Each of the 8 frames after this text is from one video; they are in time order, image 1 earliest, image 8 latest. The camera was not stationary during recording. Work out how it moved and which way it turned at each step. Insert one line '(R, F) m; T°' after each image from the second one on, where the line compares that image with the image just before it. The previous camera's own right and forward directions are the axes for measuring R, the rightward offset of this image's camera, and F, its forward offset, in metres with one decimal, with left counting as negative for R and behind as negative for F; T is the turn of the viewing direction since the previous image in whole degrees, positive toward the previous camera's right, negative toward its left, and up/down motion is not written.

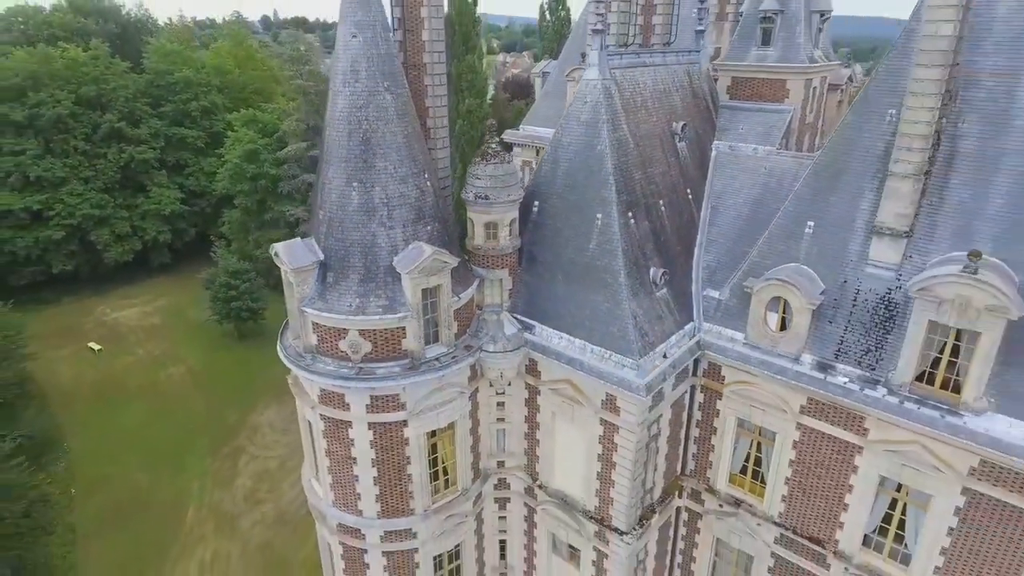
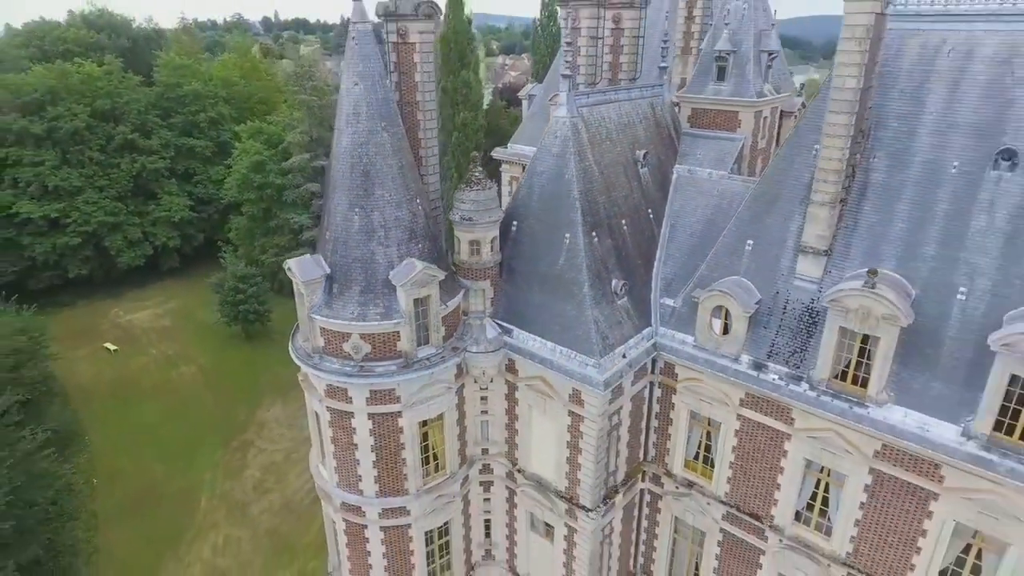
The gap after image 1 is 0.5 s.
(+0.5, -1.8) m; 0°
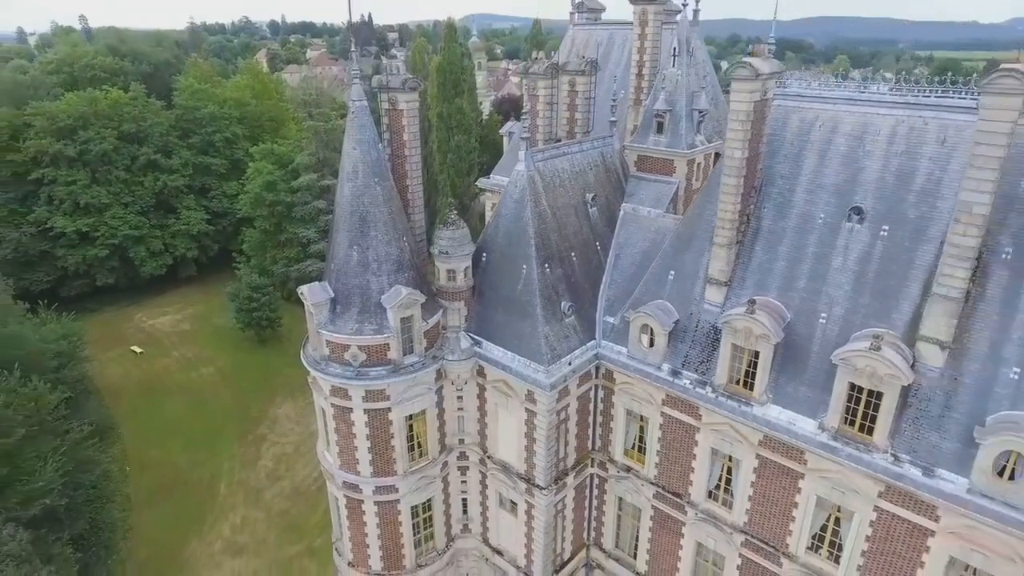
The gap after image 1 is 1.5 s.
(+1.0, -3.2) m; 0°
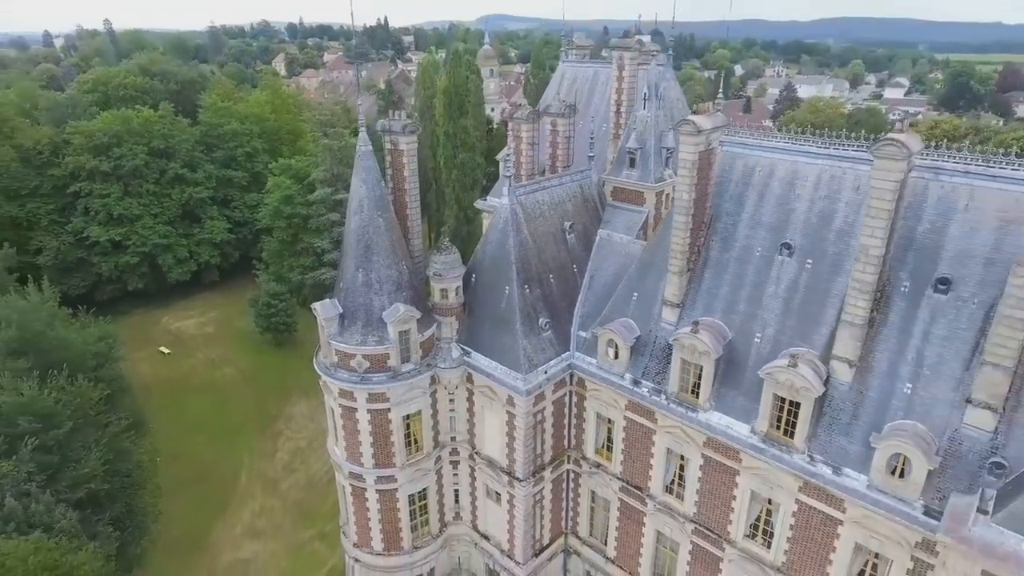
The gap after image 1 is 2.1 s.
(+1.0, -2.5) m; -1°
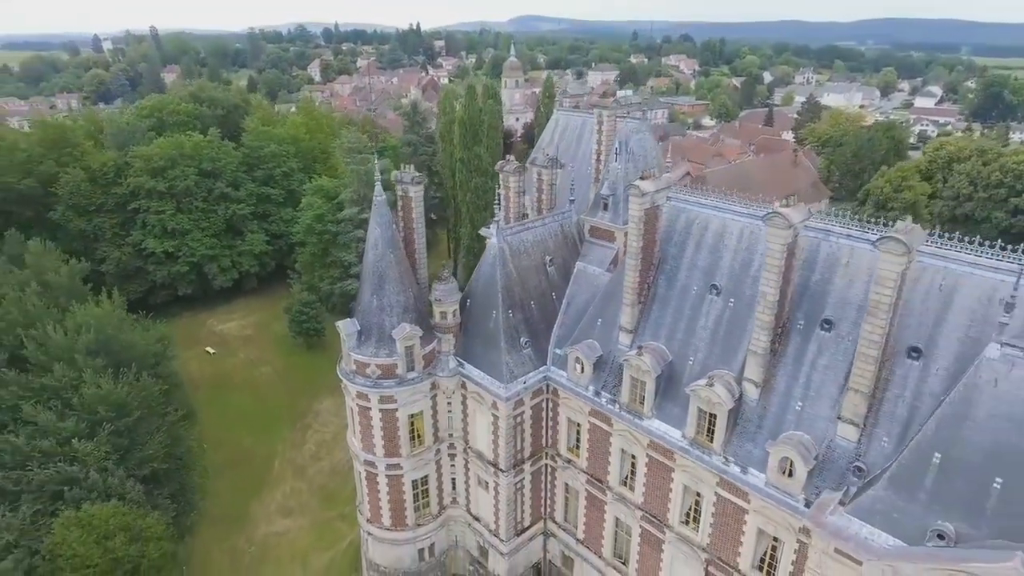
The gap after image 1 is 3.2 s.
(+1.6, -4.1) m; -3°
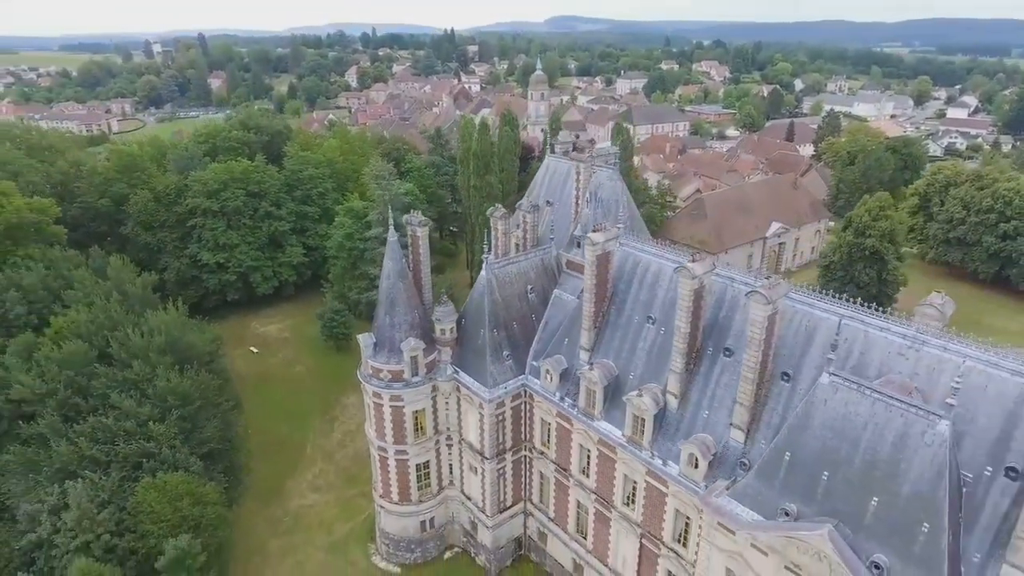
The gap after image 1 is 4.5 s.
(+2.2, -5.6) m; -3°
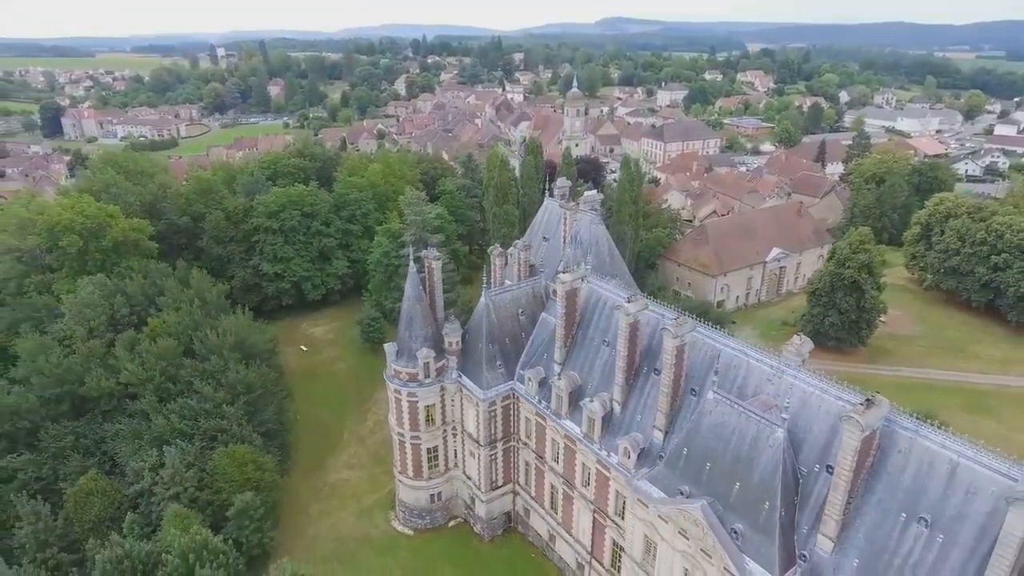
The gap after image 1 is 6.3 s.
(+3.0, -7.6) m; -4°
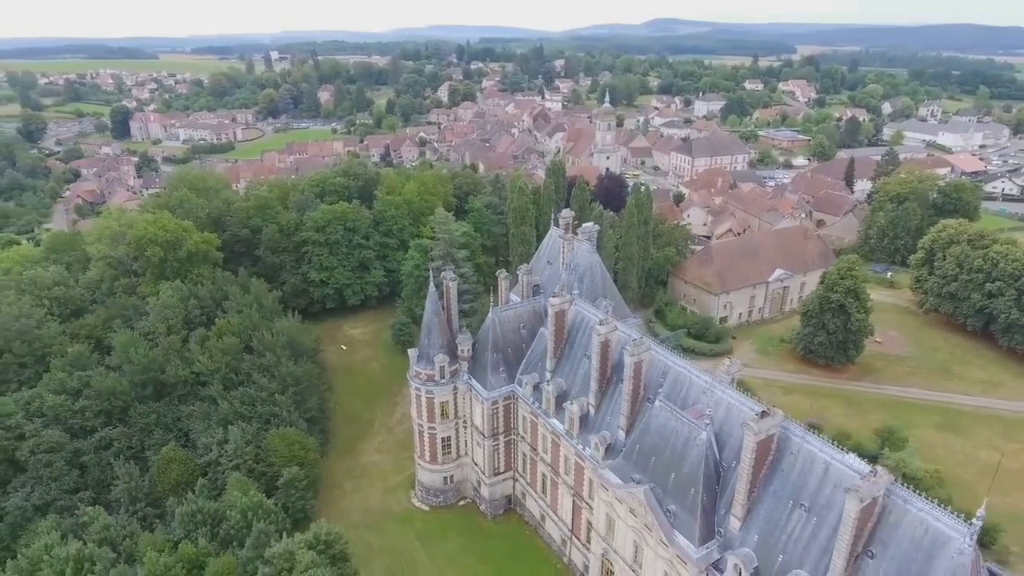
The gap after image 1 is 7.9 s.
(+2.6, -7.1) m; -4°
